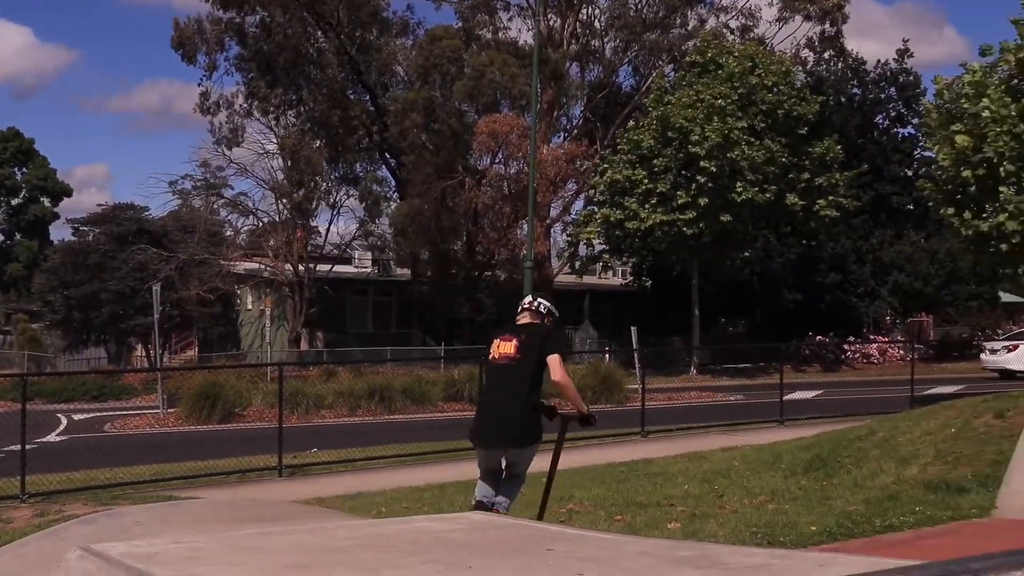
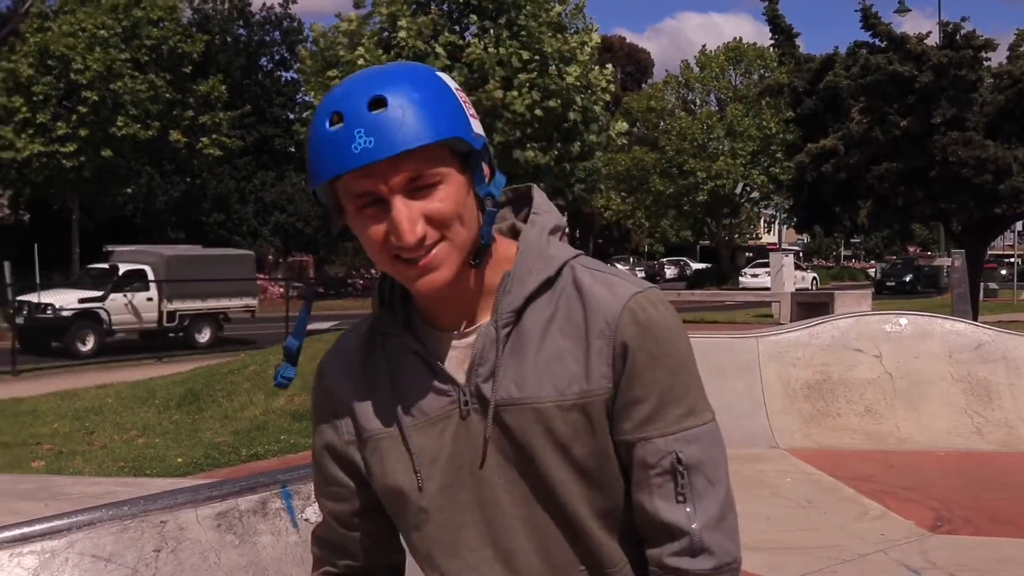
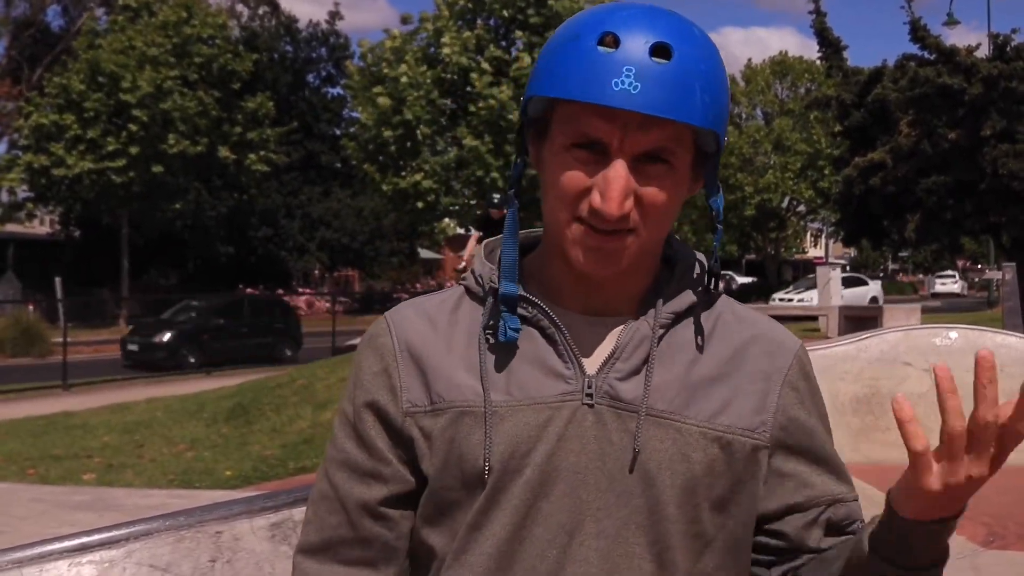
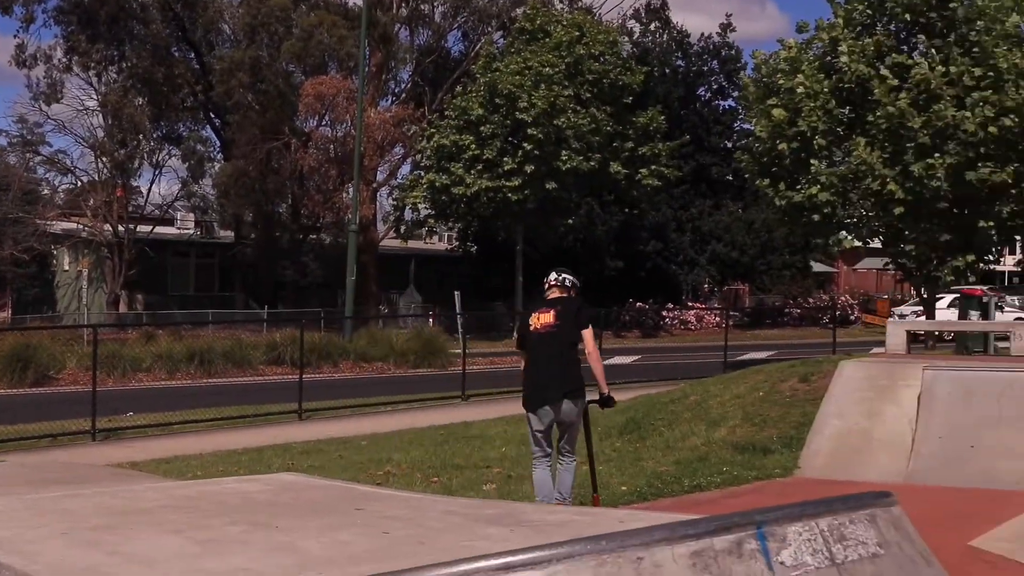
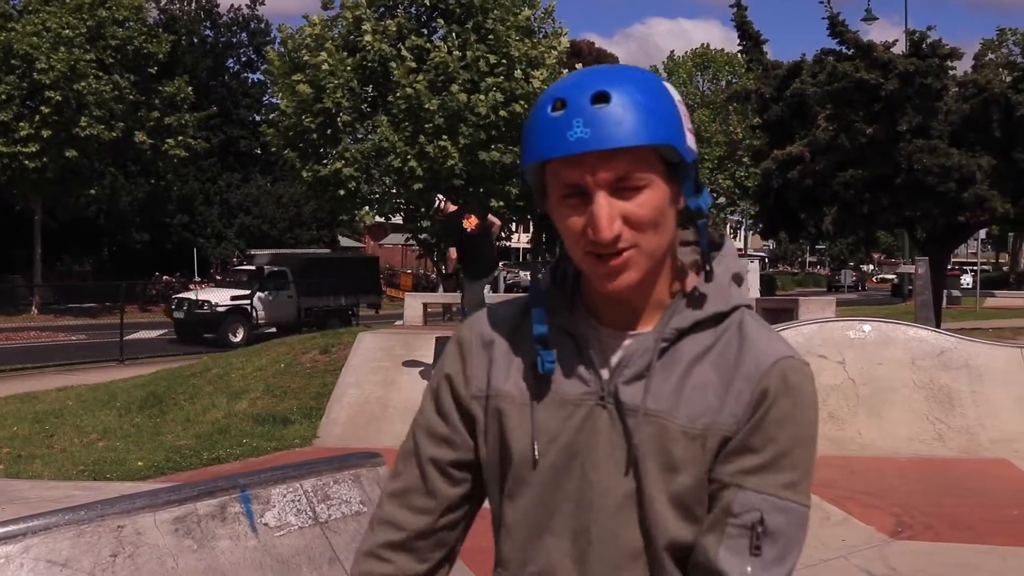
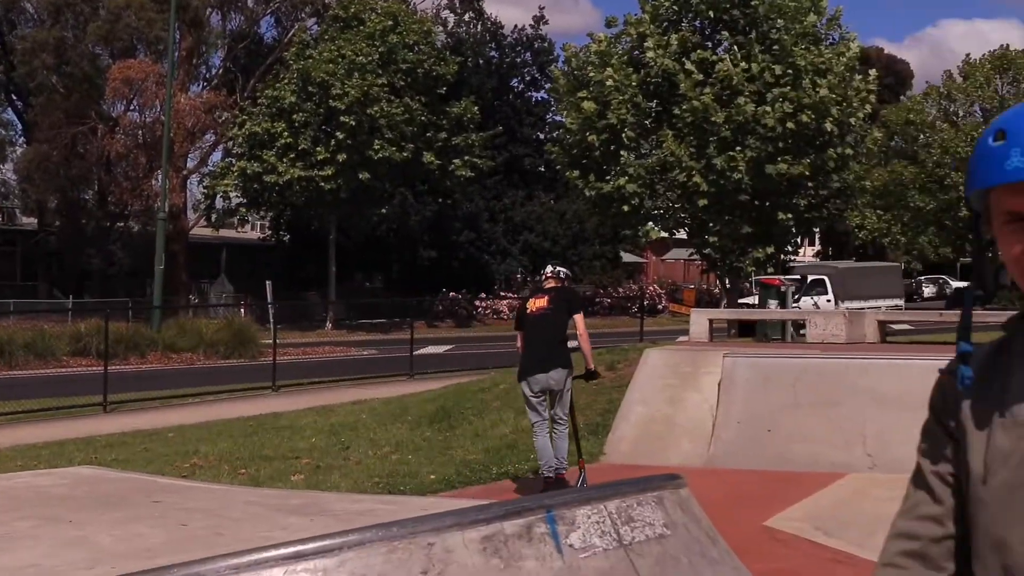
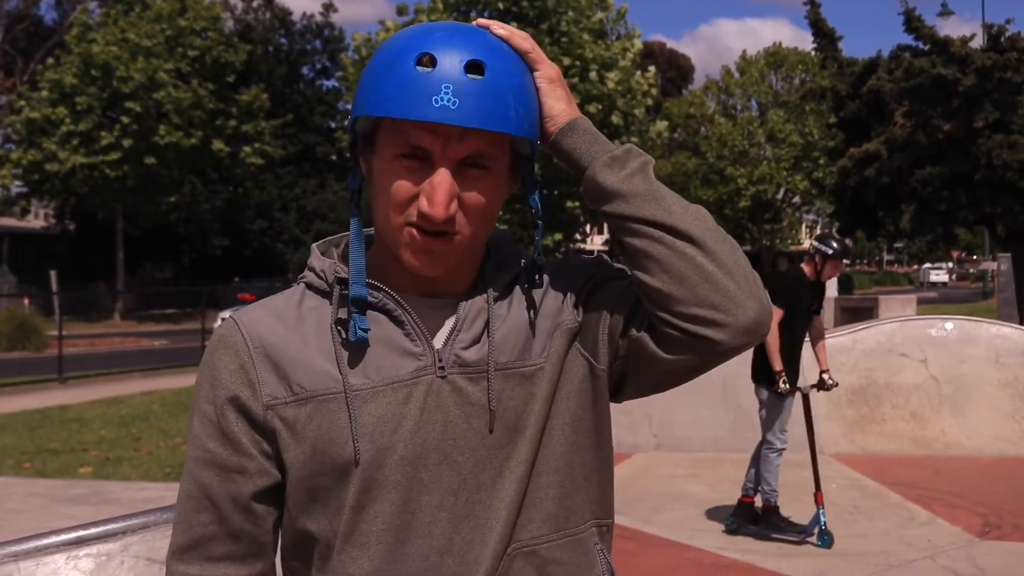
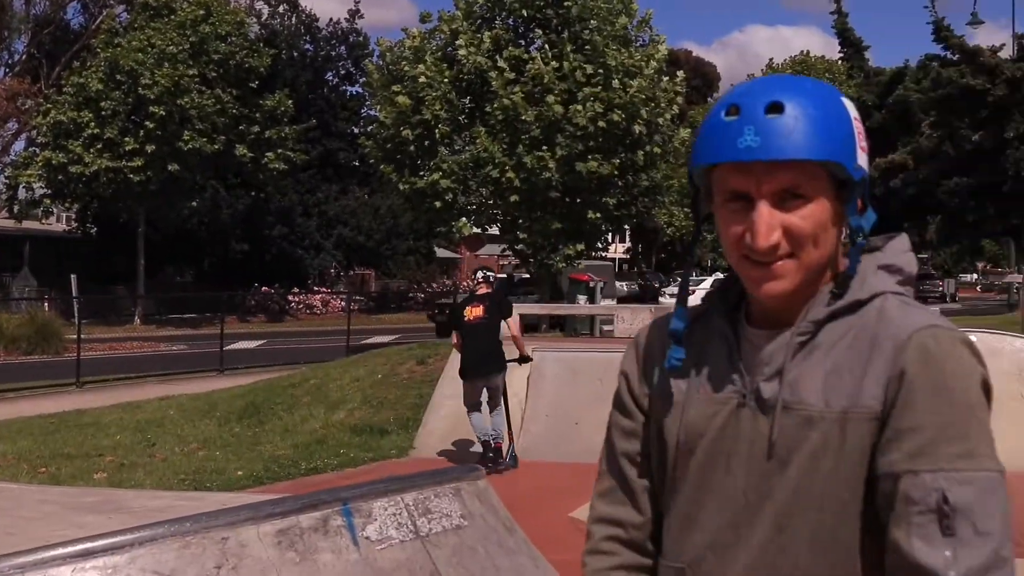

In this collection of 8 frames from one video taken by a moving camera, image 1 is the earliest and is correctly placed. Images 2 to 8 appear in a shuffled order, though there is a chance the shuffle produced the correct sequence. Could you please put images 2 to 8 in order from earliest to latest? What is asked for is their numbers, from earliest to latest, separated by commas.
4, 6, 8, 5, 2, 3, 7
